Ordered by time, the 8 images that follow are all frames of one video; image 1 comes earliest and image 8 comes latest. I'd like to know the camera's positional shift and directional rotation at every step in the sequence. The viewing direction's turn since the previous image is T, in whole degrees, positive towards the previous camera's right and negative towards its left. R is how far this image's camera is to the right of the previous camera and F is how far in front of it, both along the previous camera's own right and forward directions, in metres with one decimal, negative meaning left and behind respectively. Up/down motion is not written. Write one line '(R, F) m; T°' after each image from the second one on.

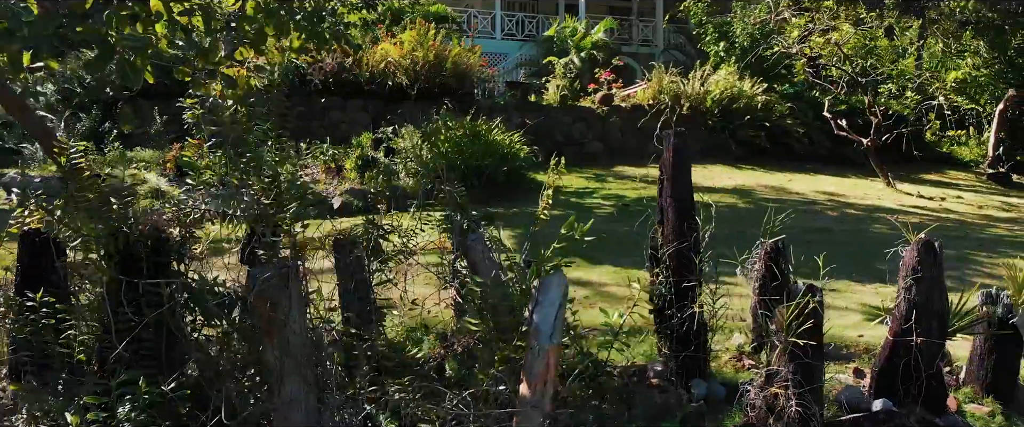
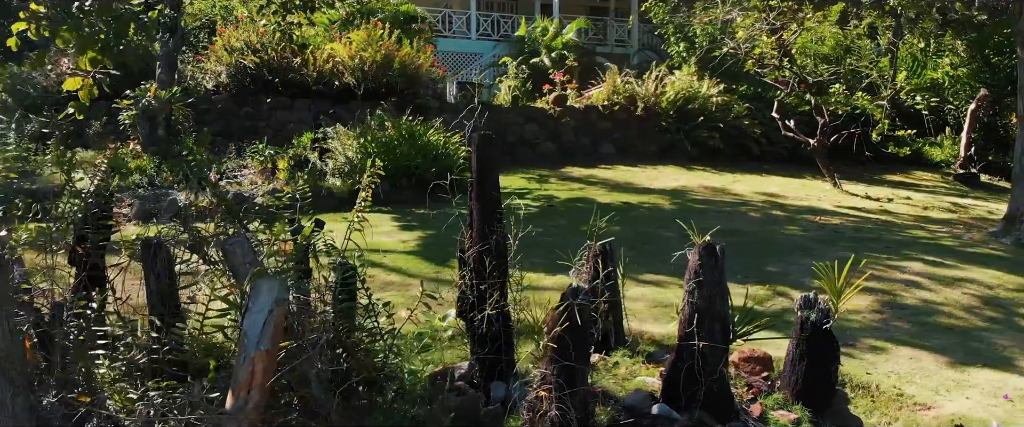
(+0.9, 0.0) m; -1°
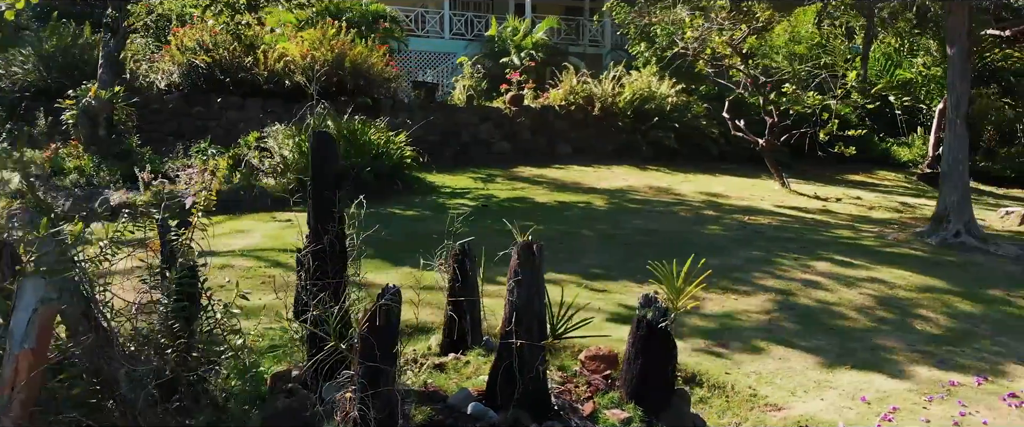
(+0.7, 0.0) m; 0°
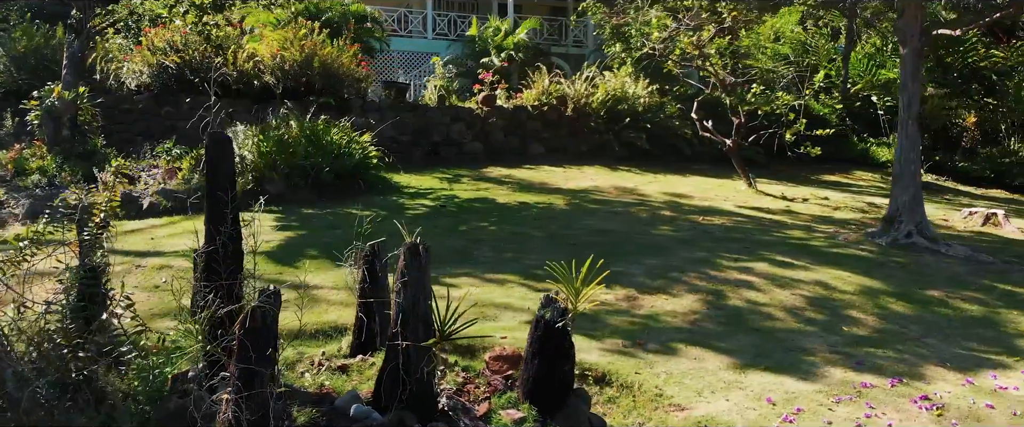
(+0.4, 0.0) m; 0°
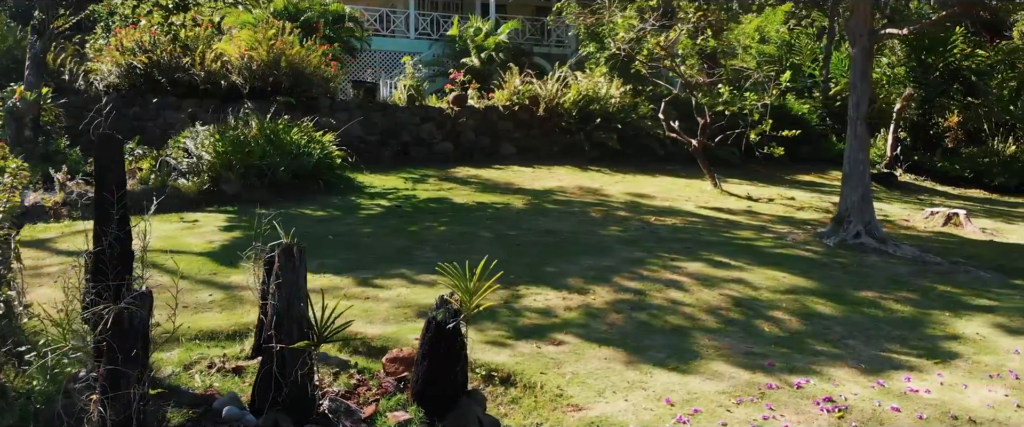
(+0.5, 0.0) m; 0°
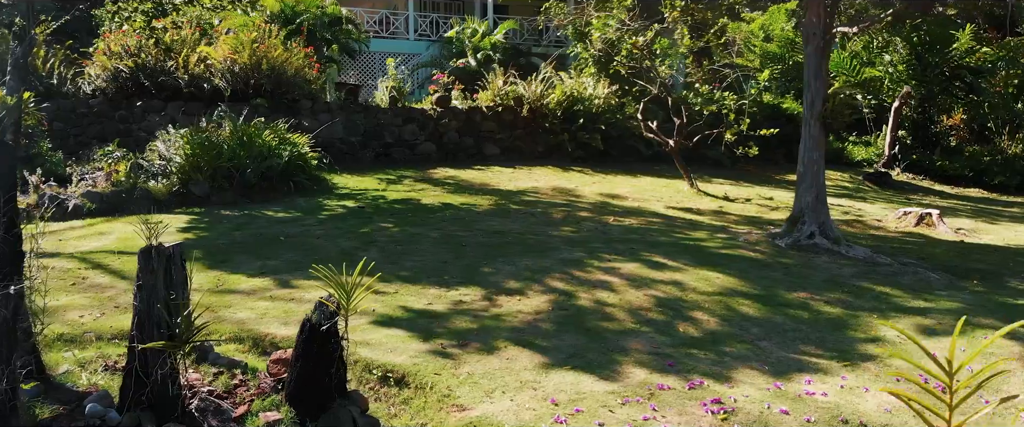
(+0.6, 0.0) m; -2°
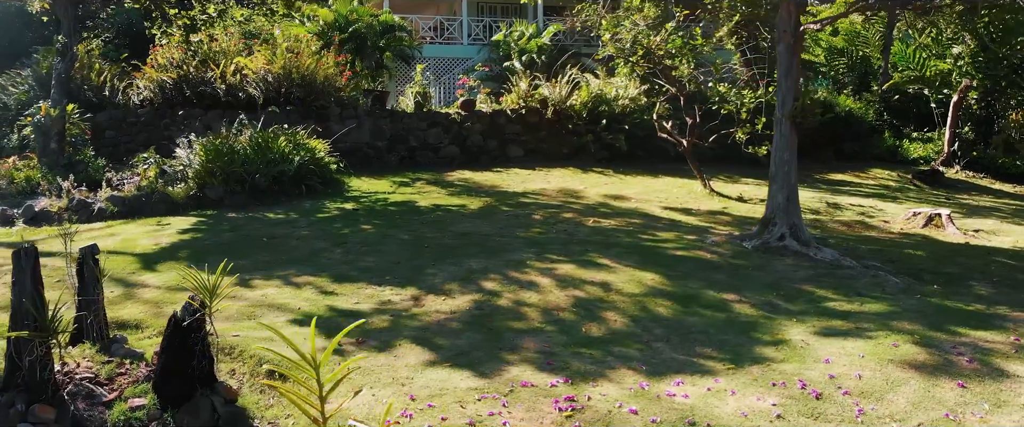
(+1.1, -0.1) m; -7°
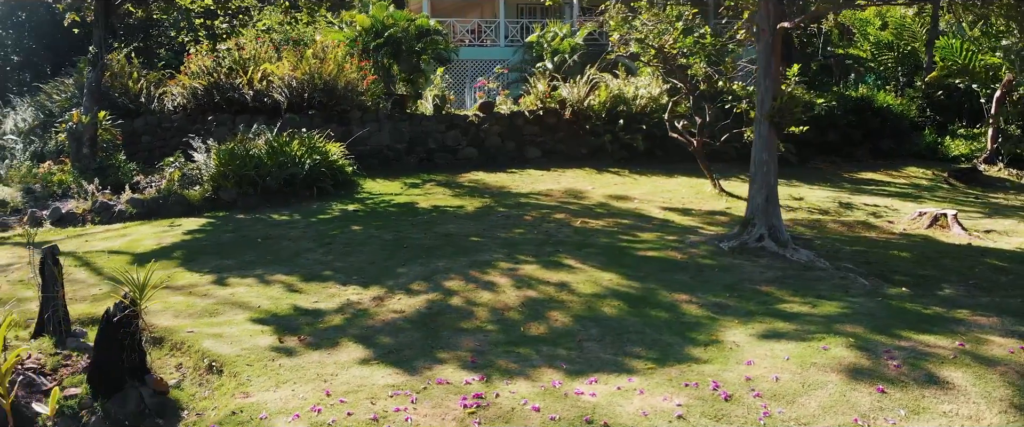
(+0.8, -0.1) m; -5°
